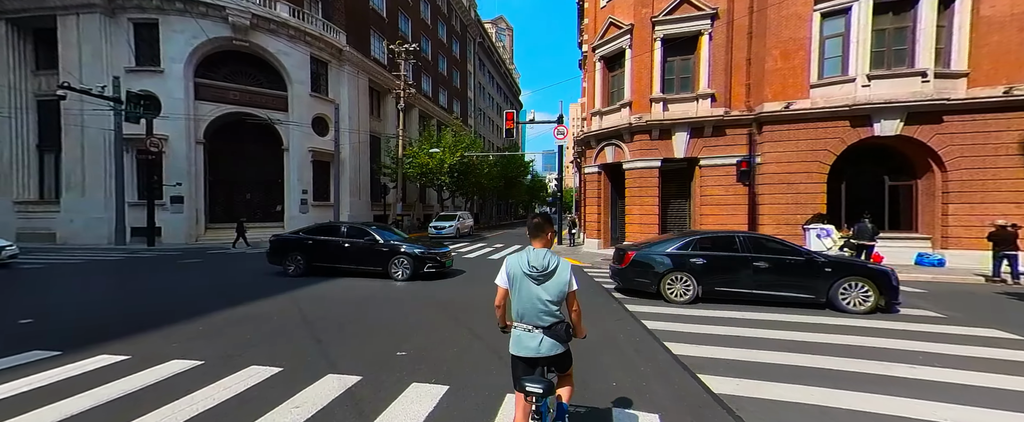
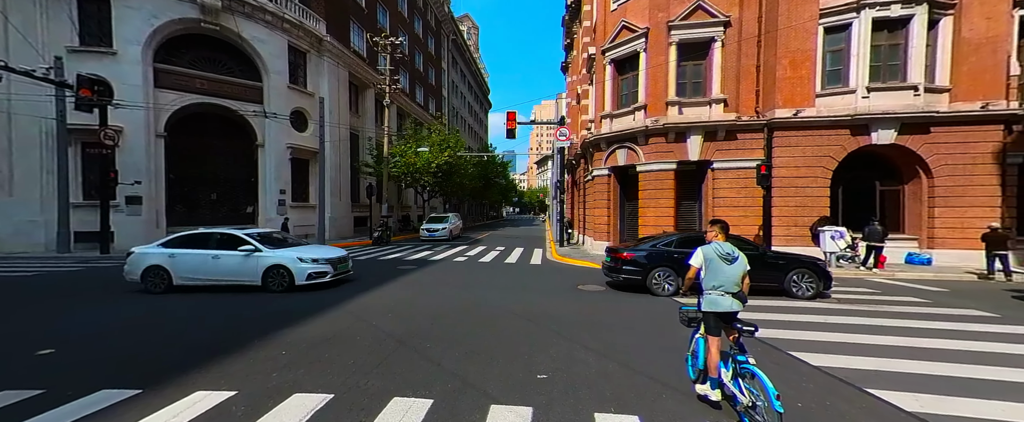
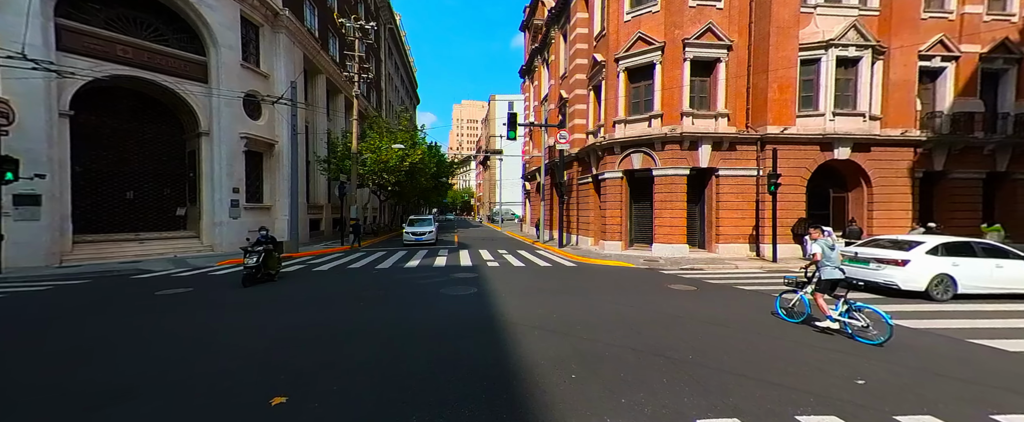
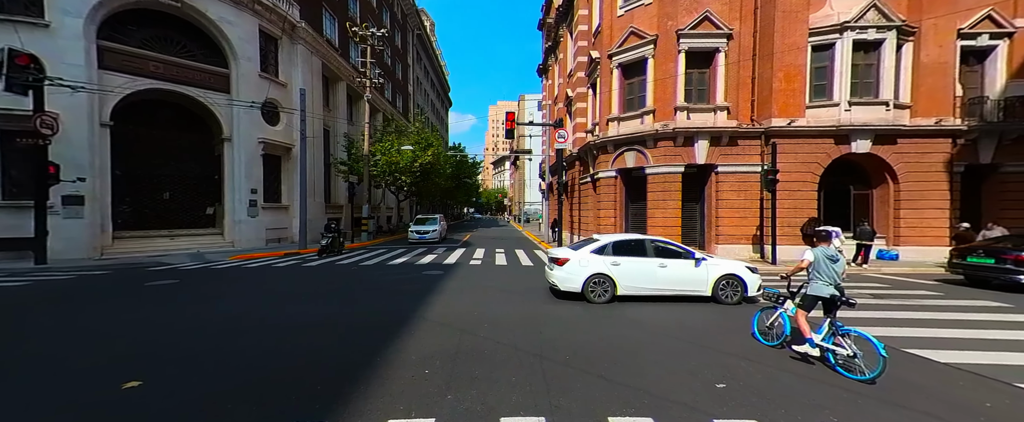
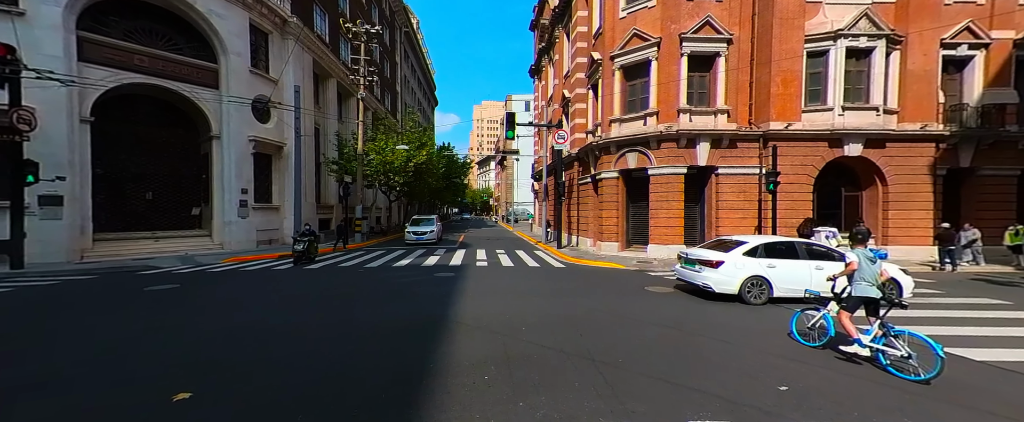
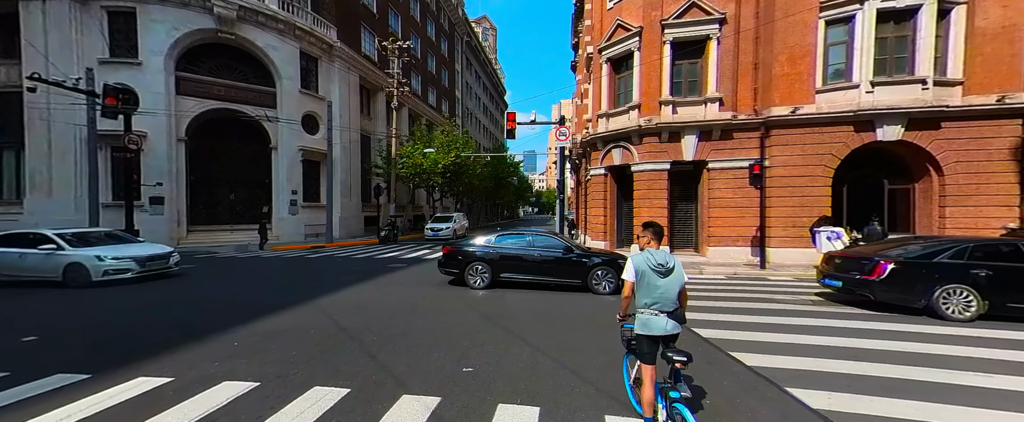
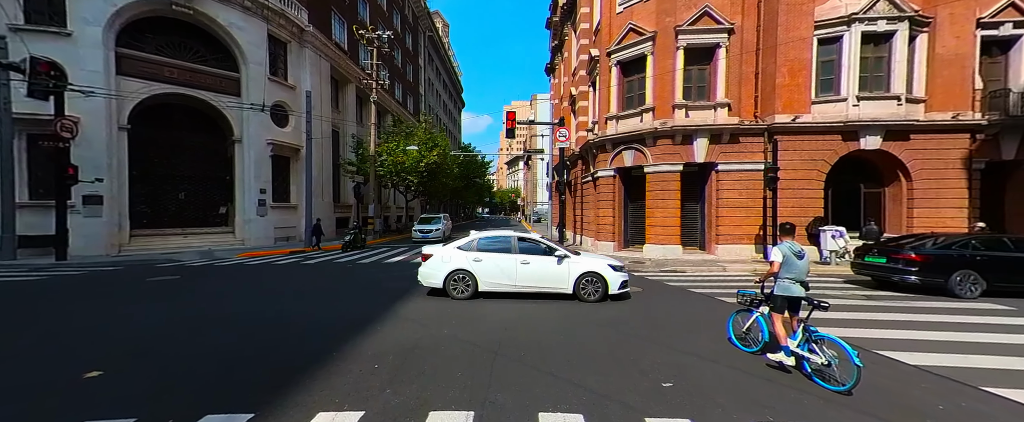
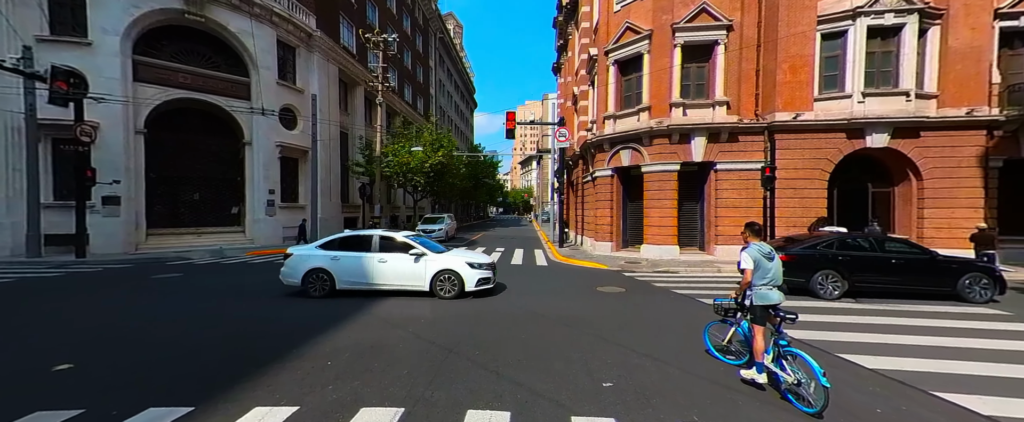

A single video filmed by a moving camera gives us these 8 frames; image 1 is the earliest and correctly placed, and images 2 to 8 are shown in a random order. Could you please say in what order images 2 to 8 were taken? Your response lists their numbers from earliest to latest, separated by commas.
6, 2, 8, 7, 4, 5, 3
